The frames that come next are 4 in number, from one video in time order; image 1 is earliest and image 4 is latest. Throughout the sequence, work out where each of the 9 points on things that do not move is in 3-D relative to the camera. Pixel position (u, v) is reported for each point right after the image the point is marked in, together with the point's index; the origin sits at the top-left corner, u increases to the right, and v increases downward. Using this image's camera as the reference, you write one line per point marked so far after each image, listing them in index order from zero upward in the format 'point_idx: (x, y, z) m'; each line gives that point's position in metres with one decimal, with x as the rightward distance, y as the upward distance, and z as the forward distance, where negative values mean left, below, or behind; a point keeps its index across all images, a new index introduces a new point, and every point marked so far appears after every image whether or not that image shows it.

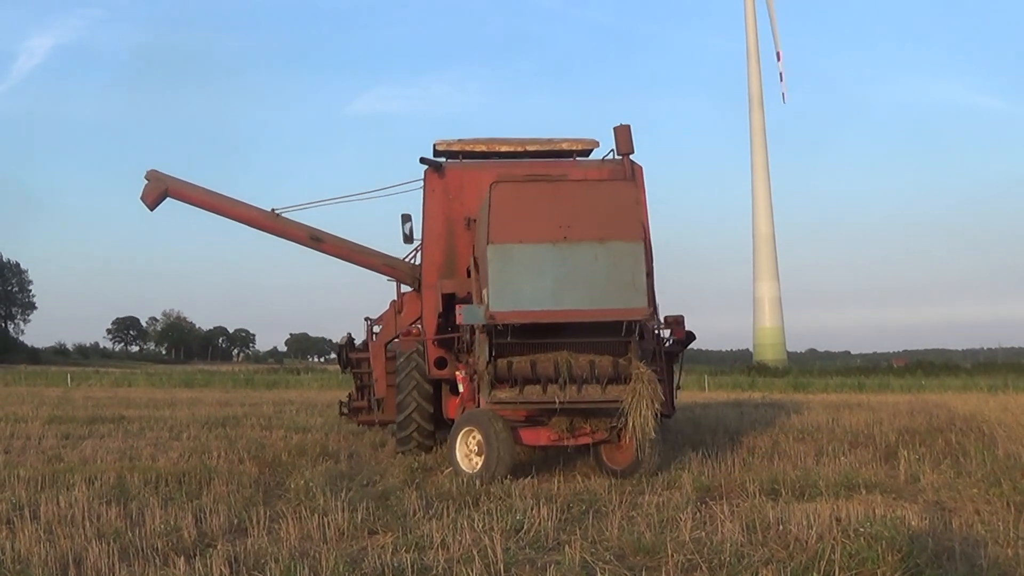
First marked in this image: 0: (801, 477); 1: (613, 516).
0: (+2.6, -1.7, +8.7) m
1: (+0.8, -1.9, +8.0) m
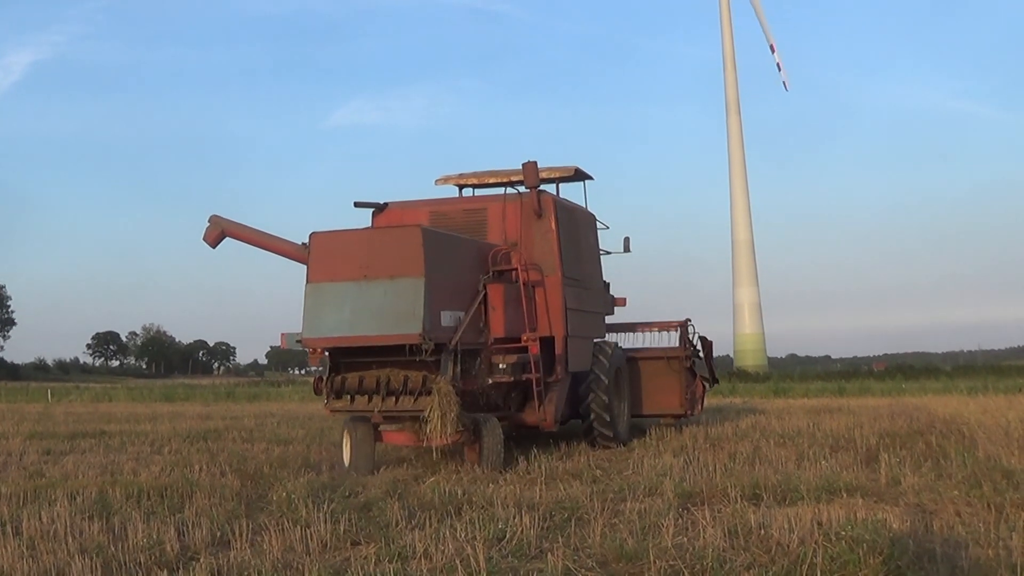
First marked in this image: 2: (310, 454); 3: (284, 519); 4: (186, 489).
0: (+2.4, -1.7, +8.7) m
1: (+0.7, -1.9, +8.0) m
2: (-2.2, -1.8, +10.2) m
3: (-1.8, -1.9, +7.9) m
4: (-2.8, -1.7, +8.4) m
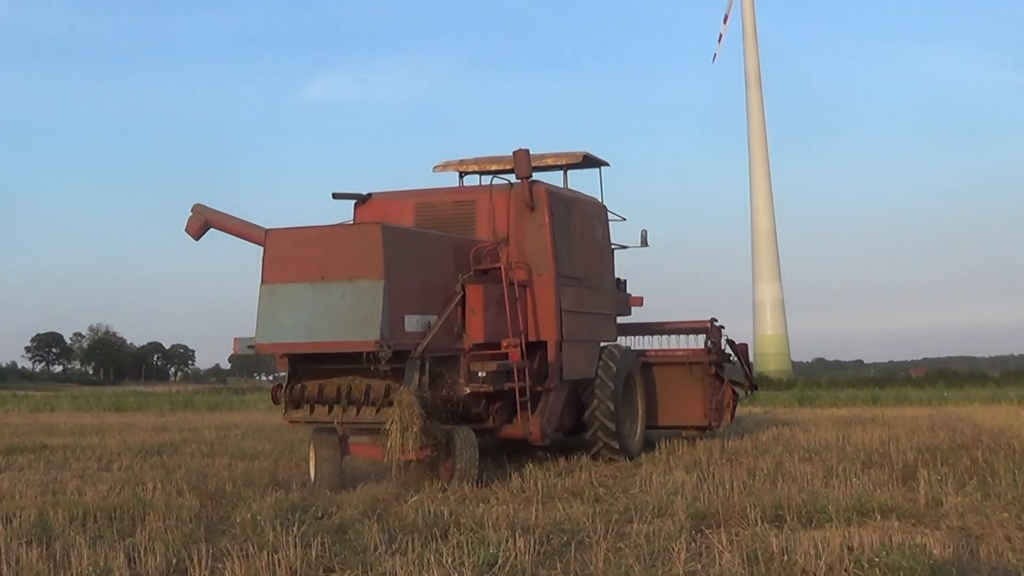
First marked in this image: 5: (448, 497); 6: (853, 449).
0: (+2.4, -1.7, +7.8) m
1: (+0.6, -1.9, +7.1) m
2: (-2.2, -1.7, +9.3) m
3: (-1.9, -1.8, +7.1) m
4: (-2.9, -1.7, +7.5) m
5: (-0.5, -1.7, +8.1) m
6: (+3.5, -1.6, +9.9) m
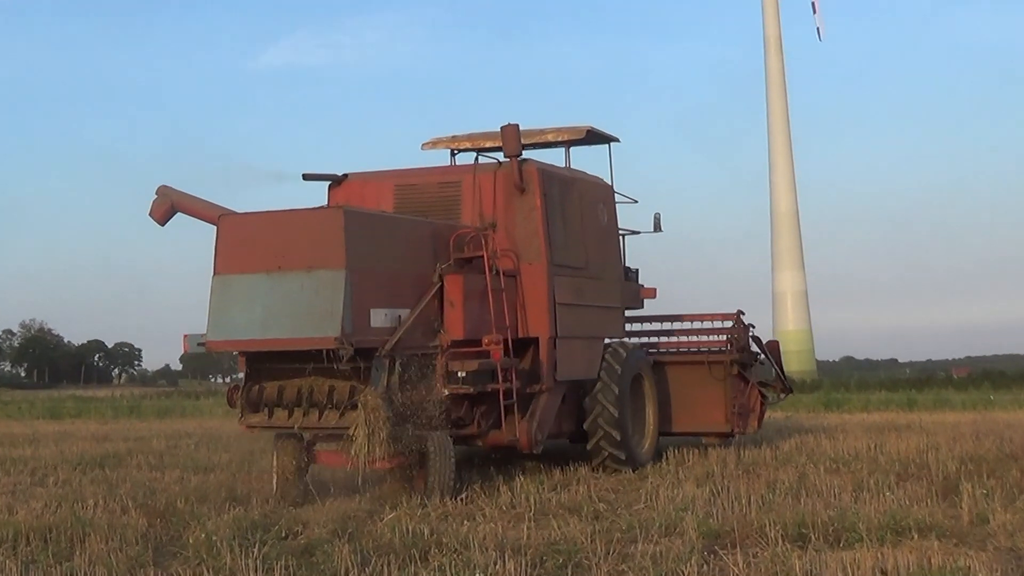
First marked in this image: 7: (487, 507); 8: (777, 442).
0: (+2.3, -1.6, +6.9) m
1: (+0.5, -1.8, +6.2) m
2: (-2.3, -1.6, +8.5) m
3: (-2.0, -1.8, +6.2) m
4: (-3.0, -1.7, +6.7) m
5: (-0.6, -1.7, +7.3) m
6: (+3.4, -1.5, +9.0) m
7: (-0.2, -1.7, +7.5) m
8: (+3.0, -1.7, +11.4) m
